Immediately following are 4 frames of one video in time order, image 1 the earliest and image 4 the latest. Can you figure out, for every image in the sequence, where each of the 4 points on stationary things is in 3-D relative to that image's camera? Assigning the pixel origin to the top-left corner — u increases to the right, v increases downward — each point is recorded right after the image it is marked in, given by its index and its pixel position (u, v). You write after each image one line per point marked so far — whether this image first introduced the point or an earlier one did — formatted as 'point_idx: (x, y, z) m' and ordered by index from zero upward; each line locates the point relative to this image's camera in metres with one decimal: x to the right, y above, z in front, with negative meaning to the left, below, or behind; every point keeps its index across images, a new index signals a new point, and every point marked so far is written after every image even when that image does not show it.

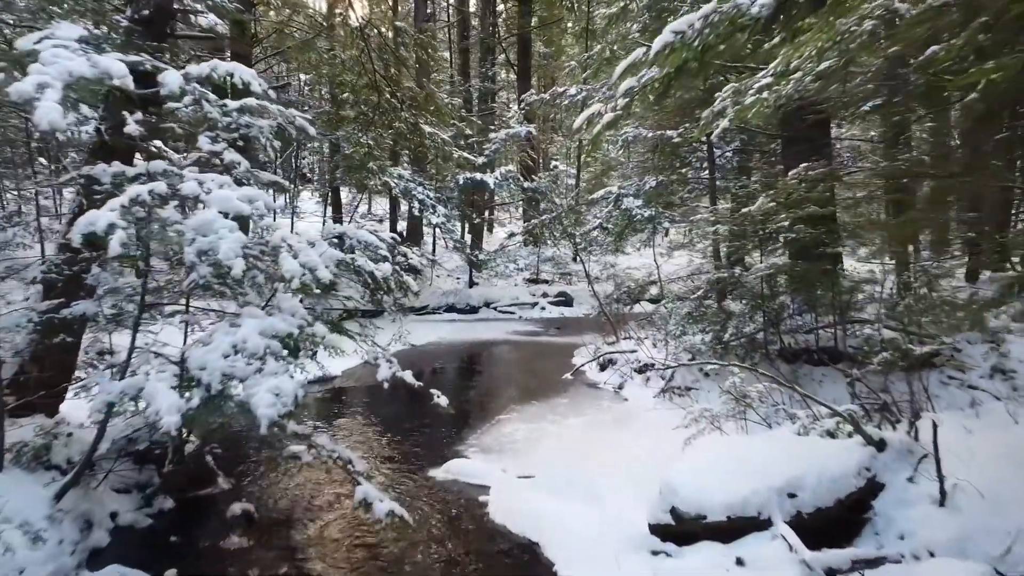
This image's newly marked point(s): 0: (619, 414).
0: (+1.1, -1.3, +7.3) m
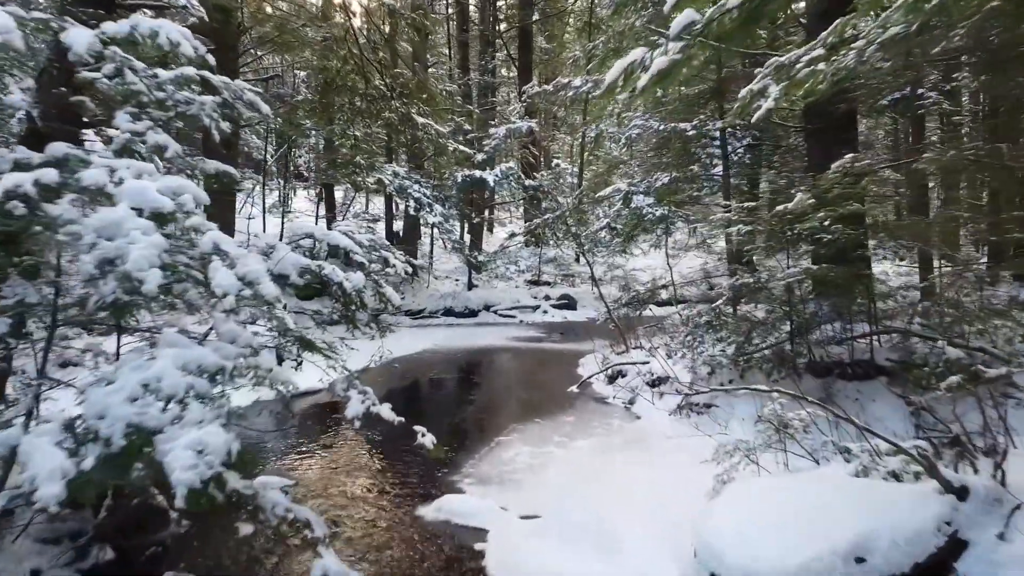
0: (+1.1, -1.3, +6.5) m
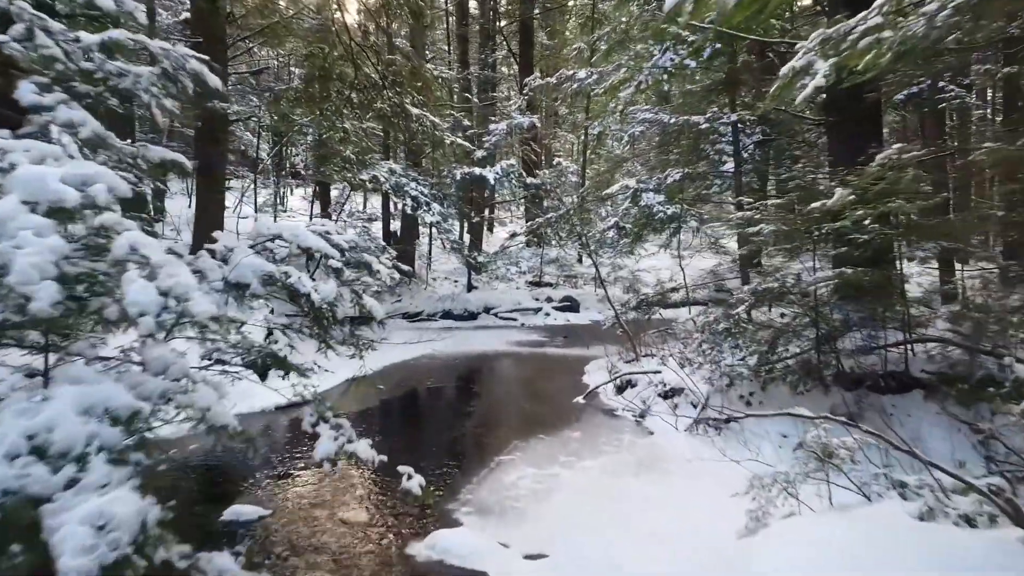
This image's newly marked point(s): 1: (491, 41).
0: (+1.1, -1.4, +6.0) m
1: (-0.5, +6.4, +18.9) m
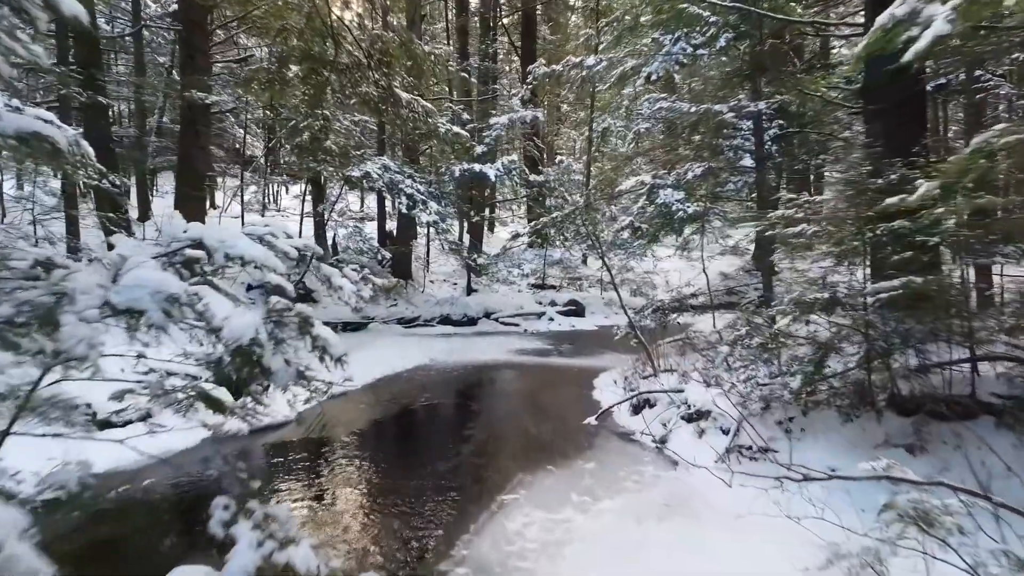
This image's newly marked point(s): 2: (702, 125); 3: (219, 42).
0: (+1.1, -1.4, +5.1) m
1: (-0.5, +6.4, +18.1) m
2: (+2.7, +2.3, +10.2) m
3: (-4.6, +3.8, +11.5) m
